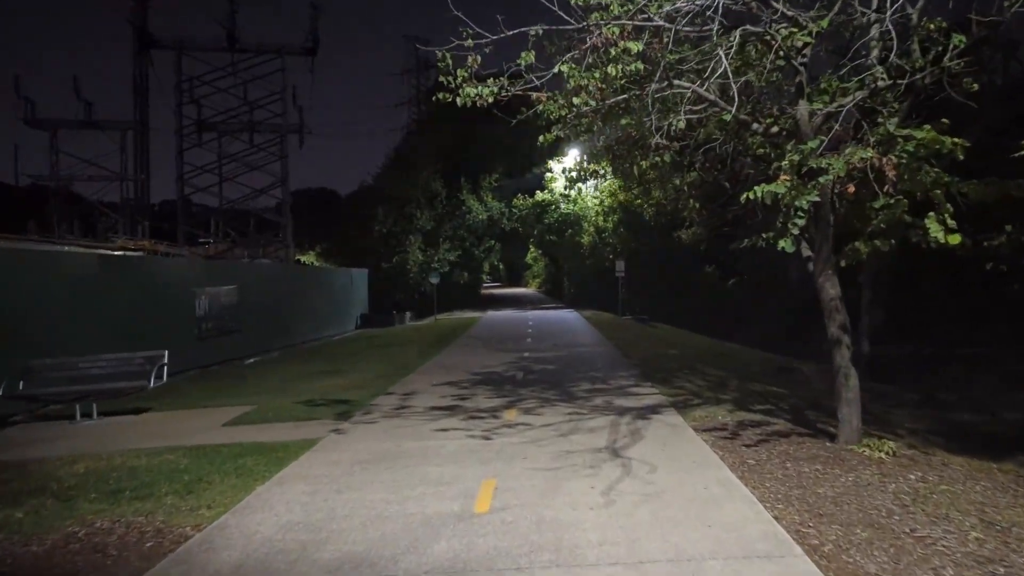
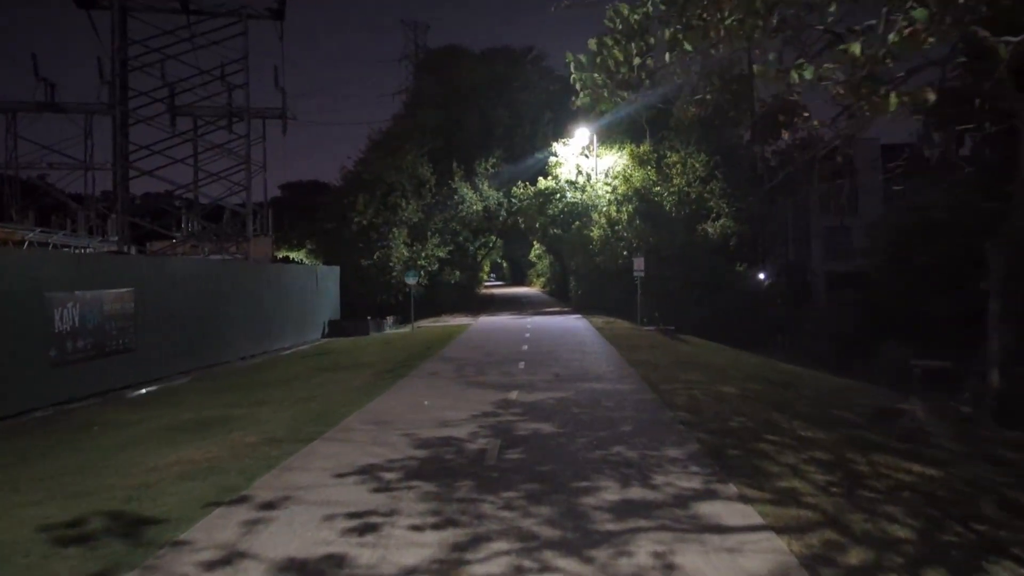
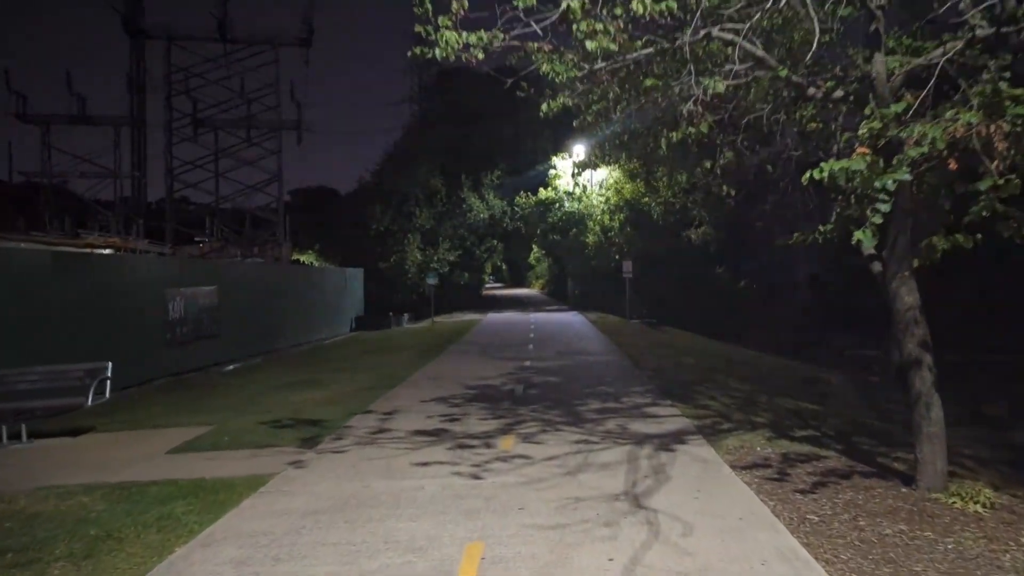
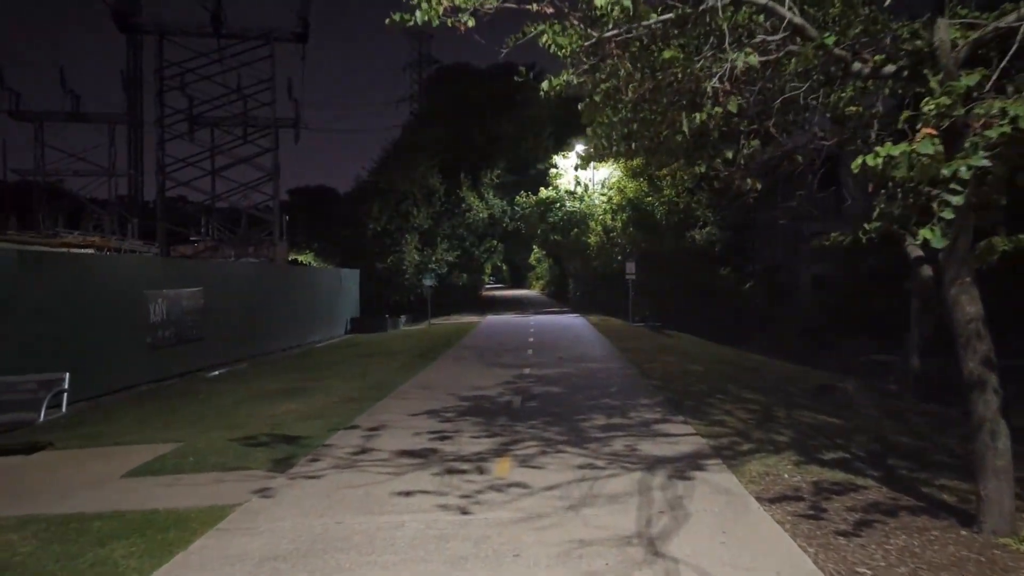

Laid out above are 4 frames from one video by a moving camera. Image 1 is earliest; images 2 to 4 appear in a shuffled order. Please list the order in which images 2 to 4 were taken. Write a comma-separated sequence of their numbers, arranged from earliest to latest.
3, 4, 2
